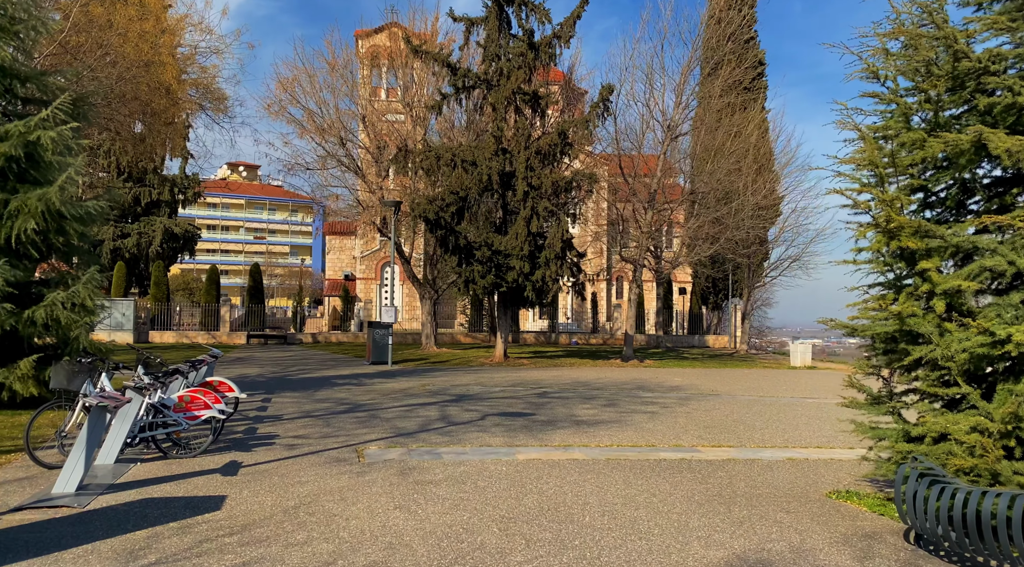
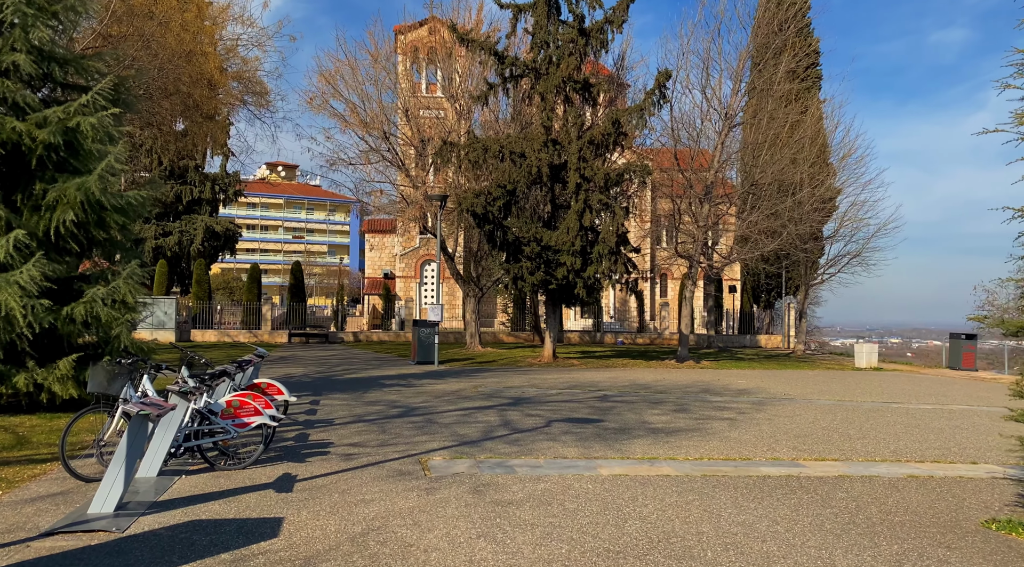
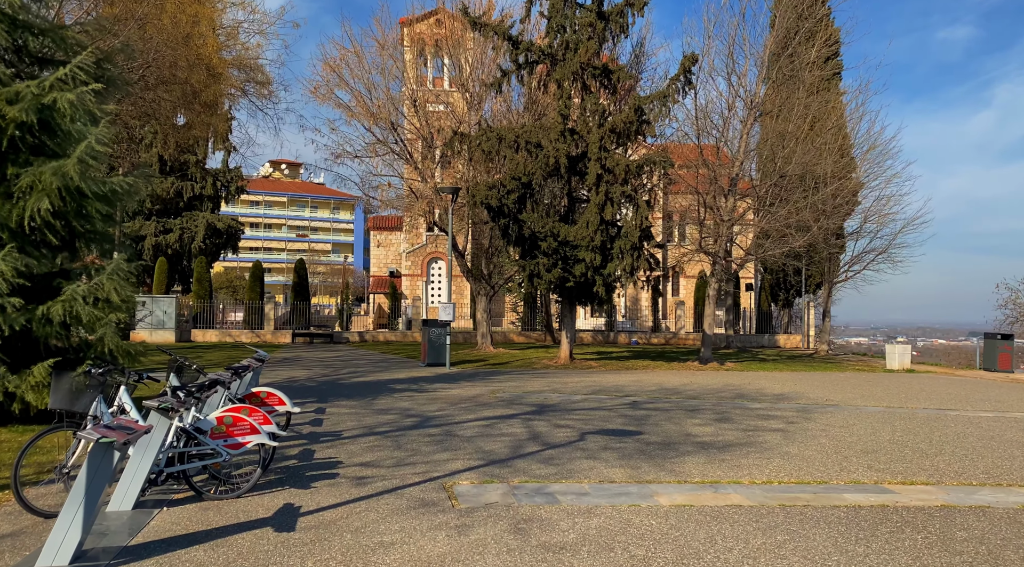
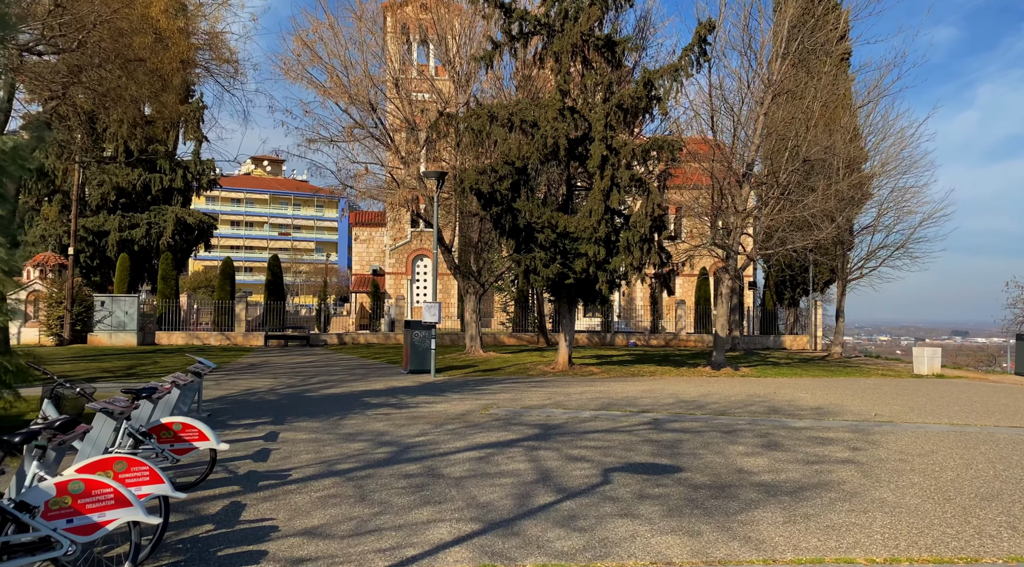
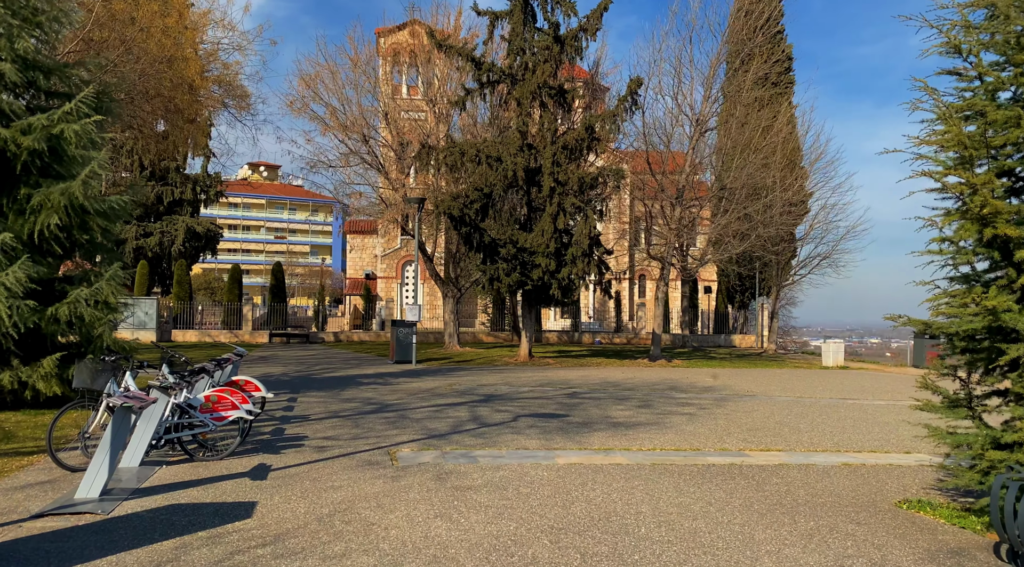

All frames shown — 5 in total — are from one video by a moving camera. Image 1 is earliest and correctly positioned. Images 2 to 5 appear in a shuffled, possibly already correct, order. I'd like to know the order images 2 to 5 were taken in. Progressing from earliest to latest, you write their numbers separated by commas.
5, 2, 3, 4
